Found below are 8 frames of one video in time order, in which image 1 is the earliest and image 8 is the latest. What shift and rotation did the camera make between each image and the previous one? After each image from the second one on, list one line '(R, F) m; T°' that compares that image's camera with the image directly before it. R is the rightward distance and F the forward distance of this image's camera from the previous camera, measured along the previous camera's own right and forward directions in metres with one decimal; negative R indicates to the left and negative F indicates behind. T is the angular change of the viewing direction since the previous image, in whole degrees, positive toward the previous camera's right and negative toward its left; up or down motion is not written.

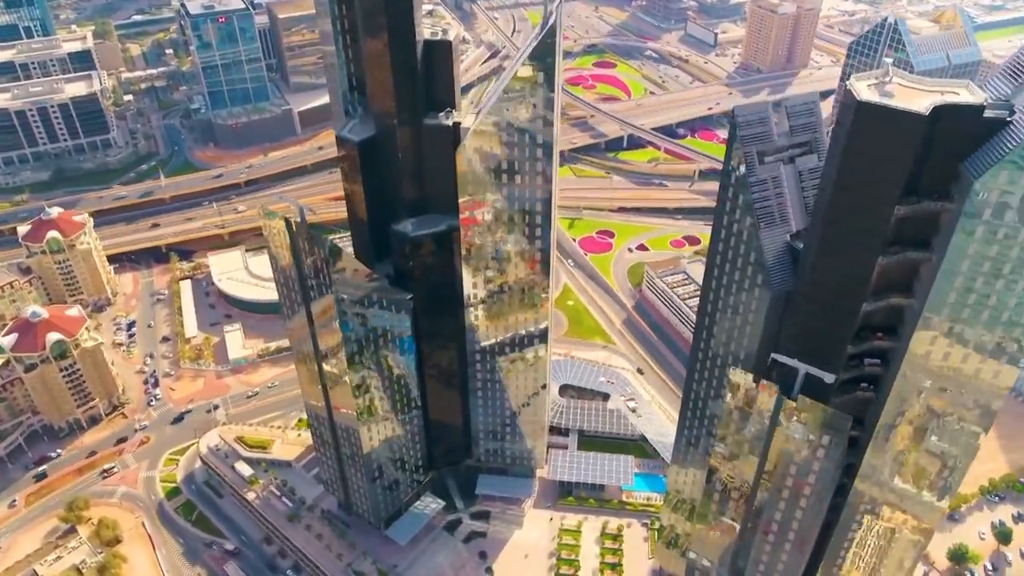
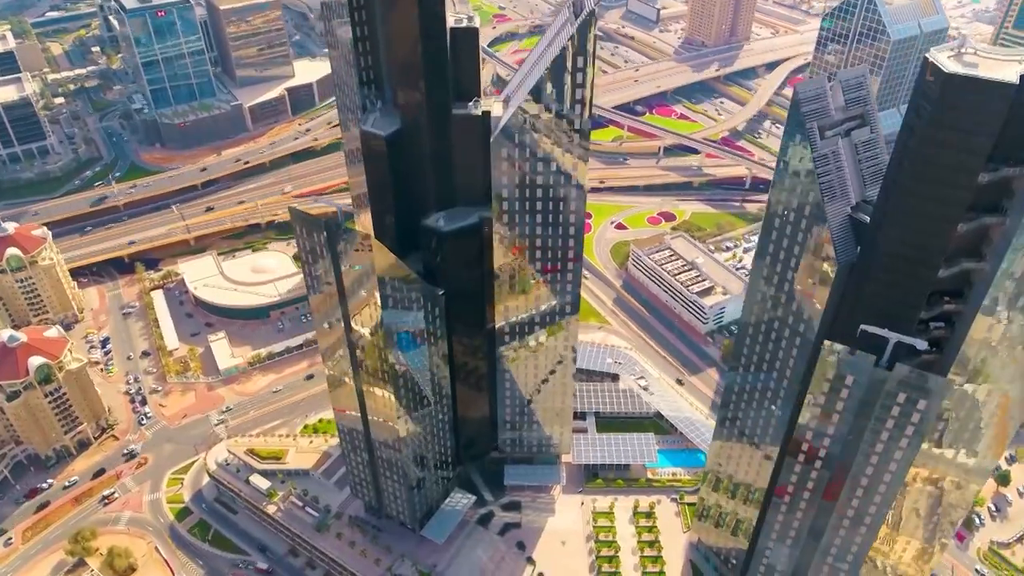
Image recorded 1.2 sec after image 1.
(-22.8, +3.0) m; +5°
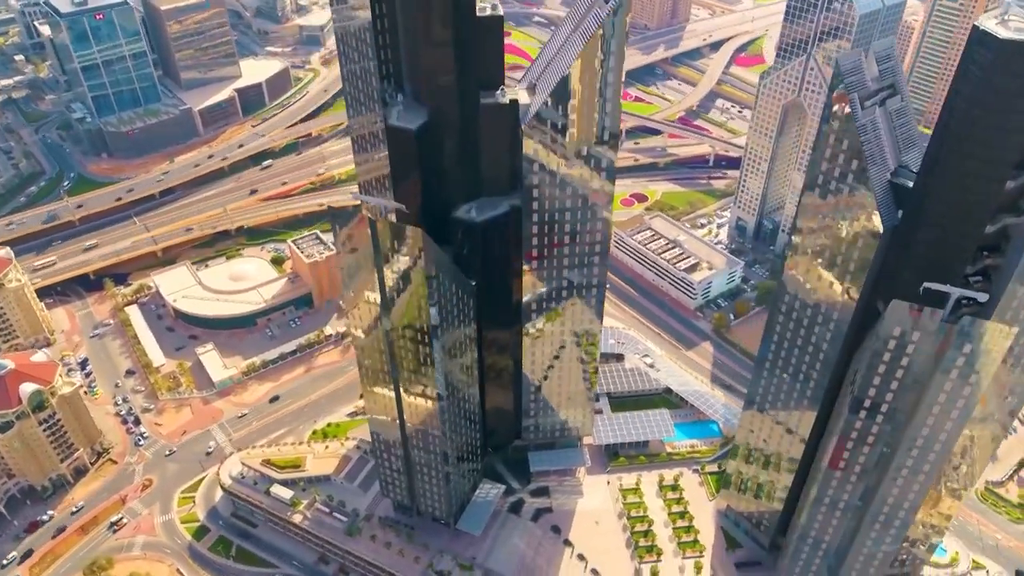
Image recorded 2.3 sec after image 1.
(-22.2, +0.4) m; +5°
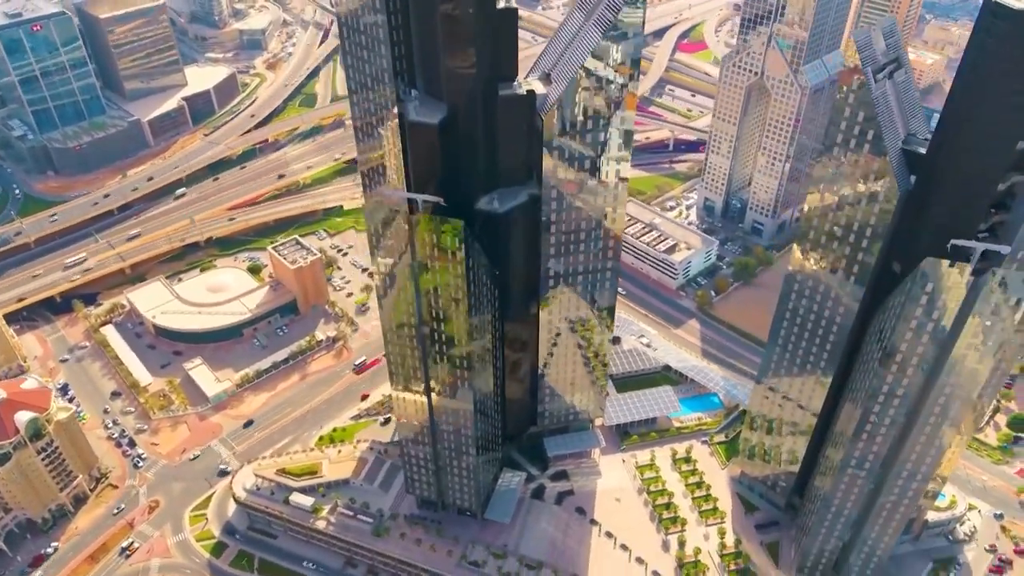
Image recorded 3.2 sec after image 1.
(-19.9, -1.6) m; +5°
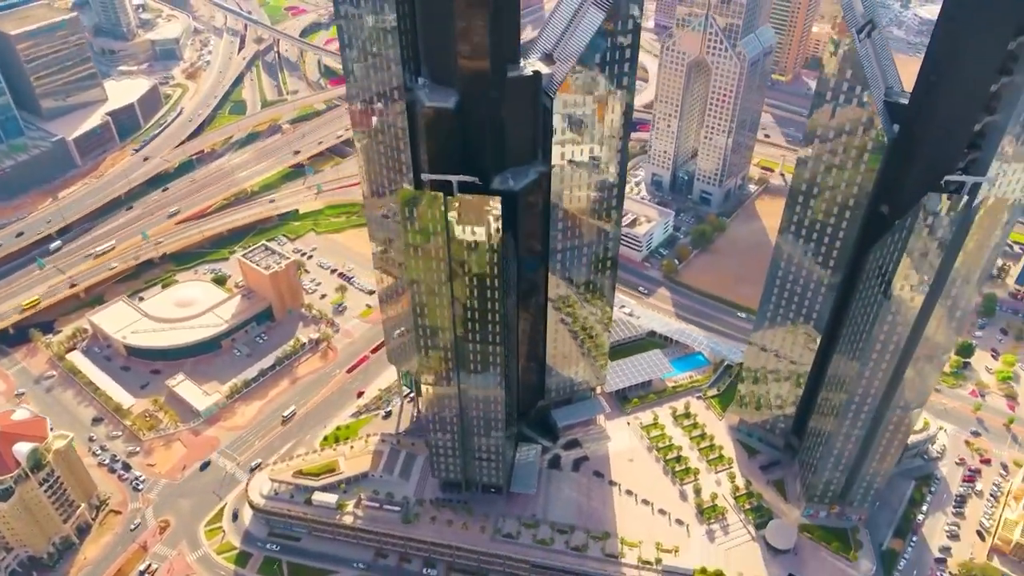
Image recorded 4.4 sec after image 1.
(-25.1, -4.4) m; +7°
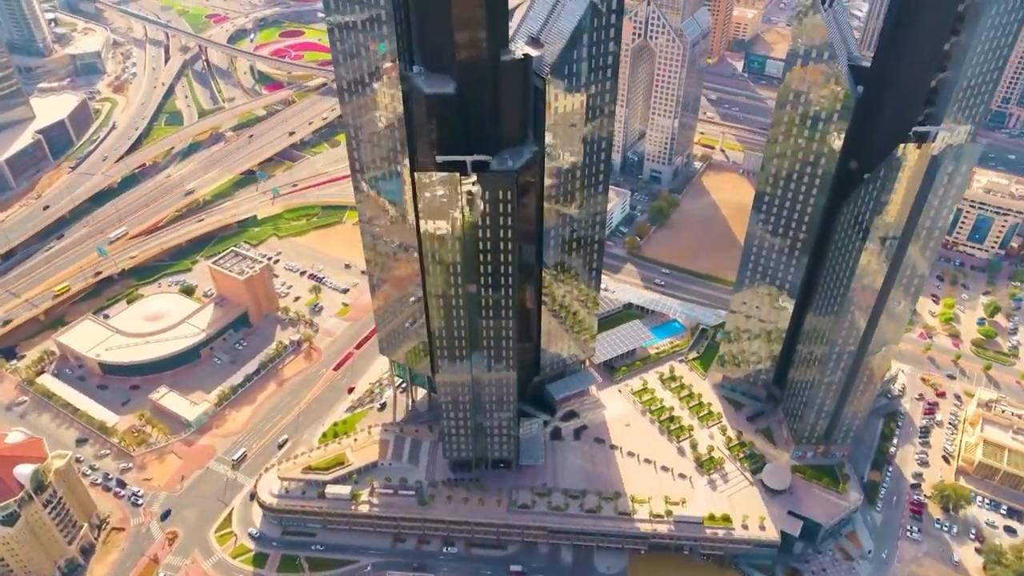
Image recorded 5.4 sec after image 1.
(-19.3, -5.7) m; +6°
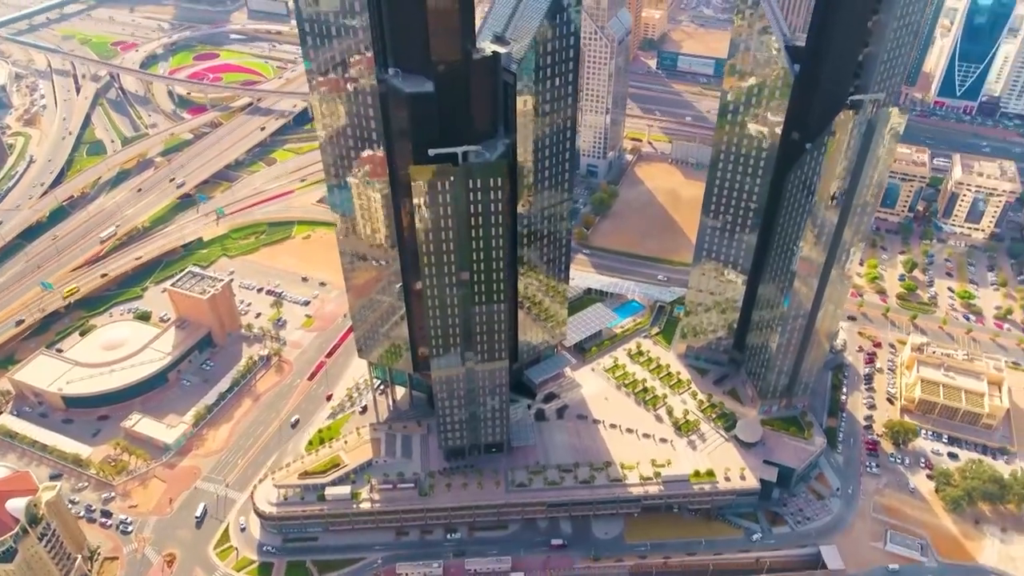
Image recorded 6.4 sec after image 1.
(-17.8, -7.8) m; +6°
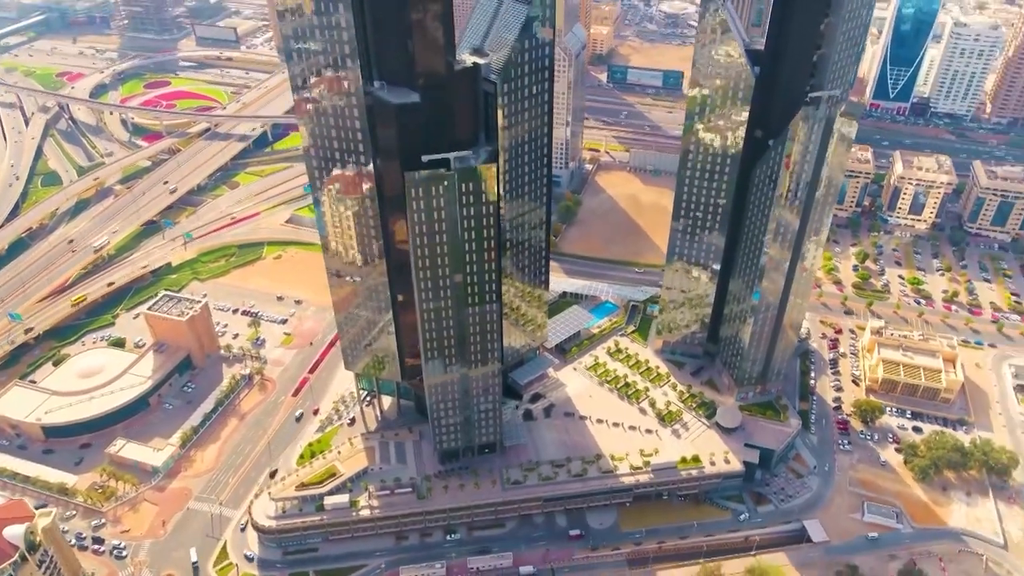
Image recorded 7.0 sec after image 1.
(-10.2, -6.2) m; +4°
